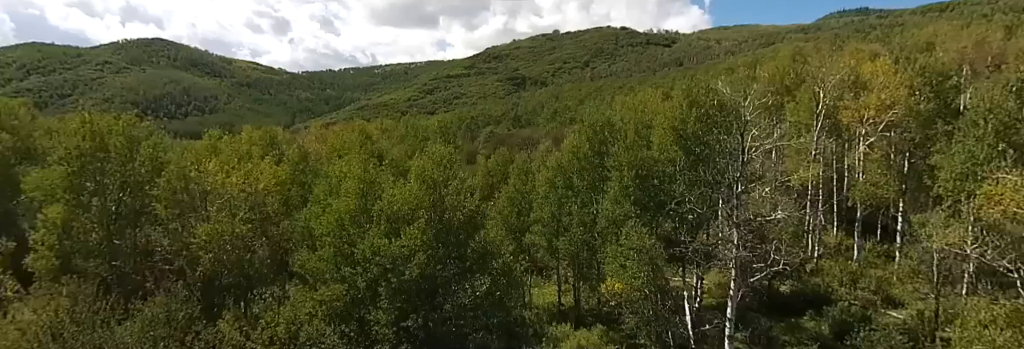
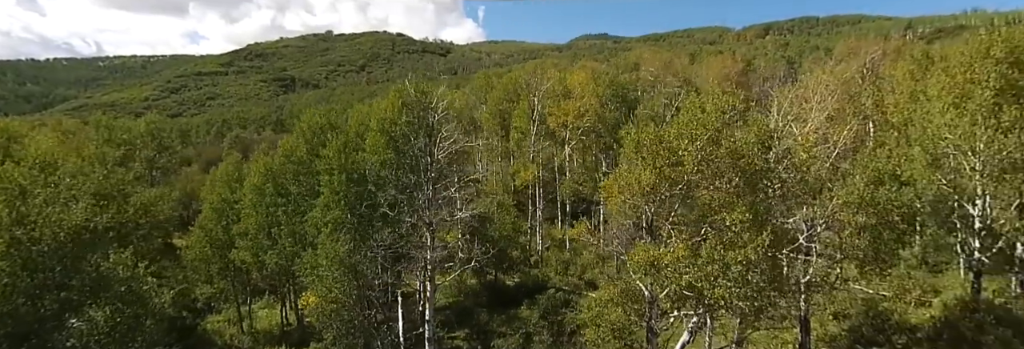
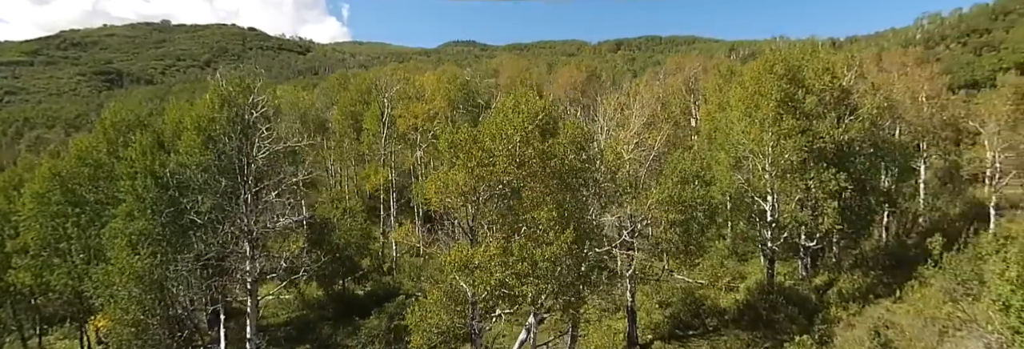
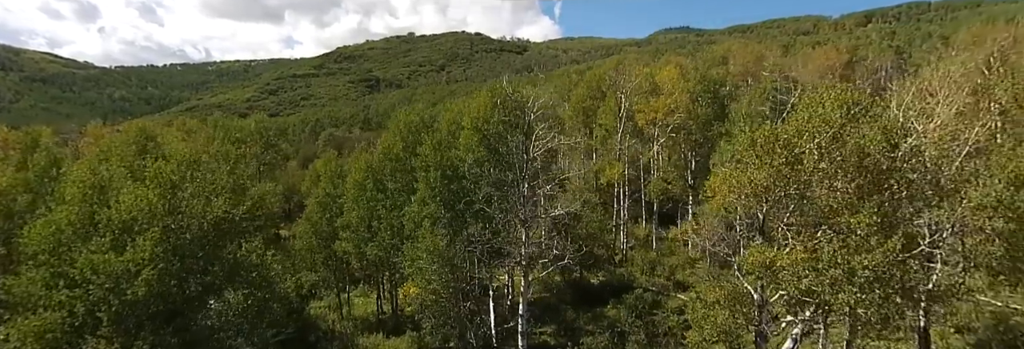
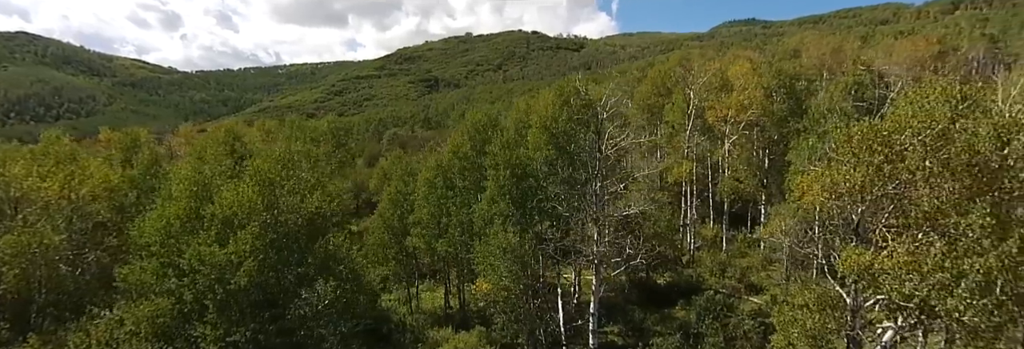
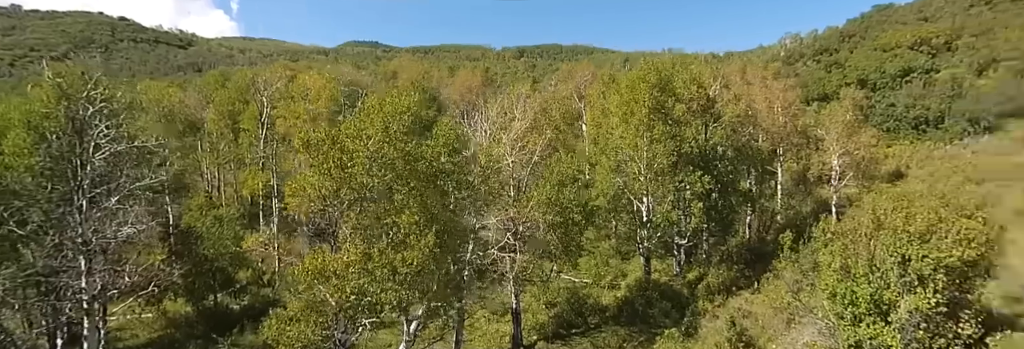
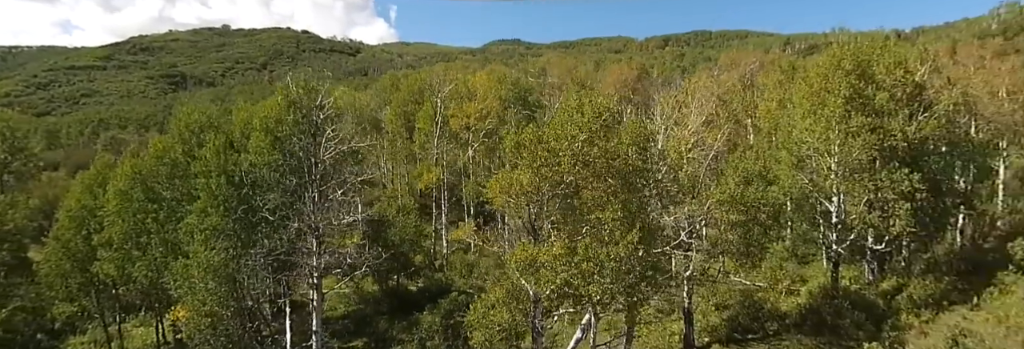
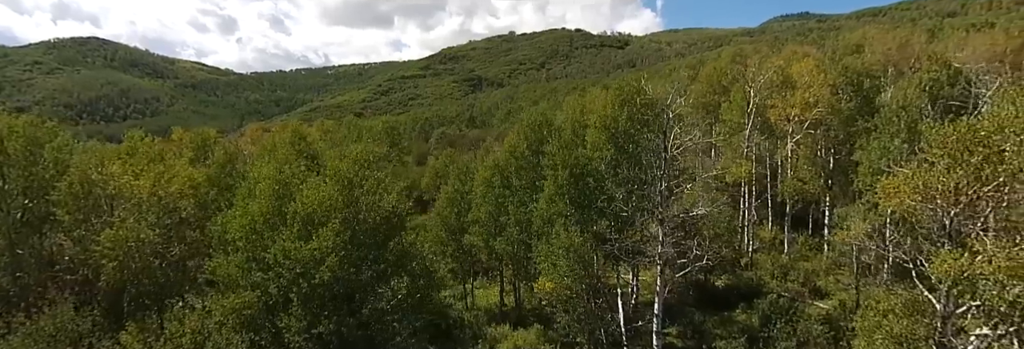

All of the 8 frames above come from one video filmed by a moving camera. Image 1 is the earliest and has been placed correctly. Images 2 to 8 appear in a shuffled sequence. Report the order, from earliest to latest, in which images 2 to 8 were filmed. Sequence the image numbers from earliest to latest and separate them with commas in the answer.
8, 5, 4, 2, 7, 3, 6
